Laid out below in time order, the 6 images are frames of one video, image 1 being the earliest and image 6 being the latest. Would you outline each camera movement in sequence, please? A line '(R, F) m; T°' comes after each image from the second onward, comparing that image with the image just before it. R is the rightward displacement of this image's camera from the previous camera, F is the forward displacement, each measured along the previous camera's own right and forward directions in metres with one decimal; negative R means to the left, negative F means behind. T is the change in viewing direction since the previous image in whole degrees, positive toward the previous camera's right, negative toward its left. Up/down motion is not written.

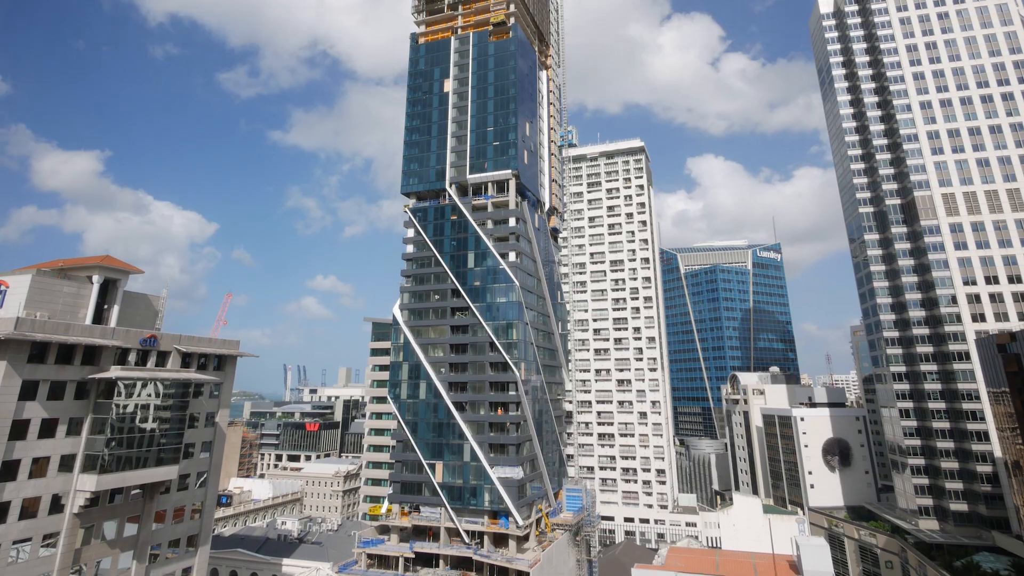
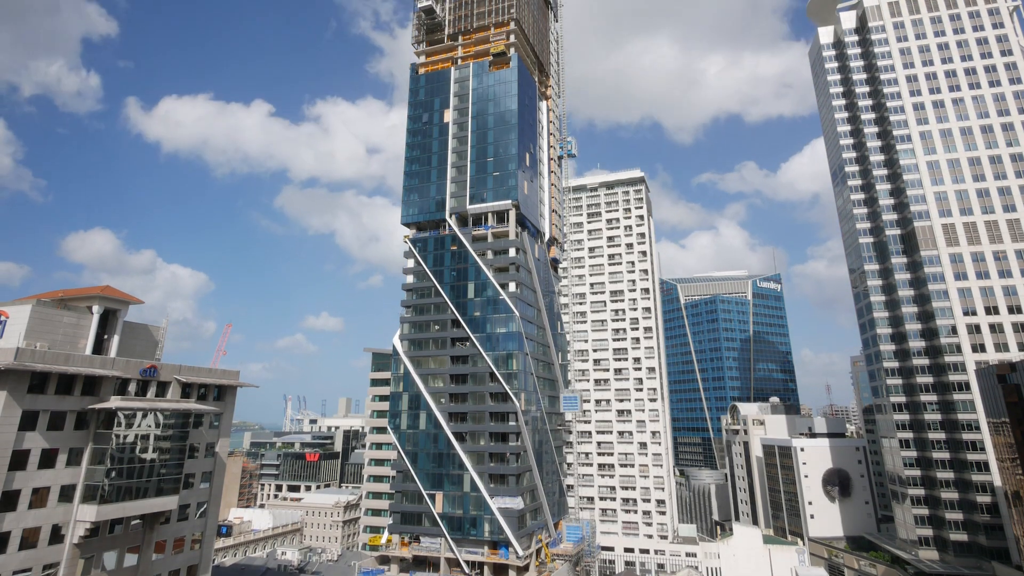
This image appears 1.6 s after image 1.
(0.0, -1.2) m; 0°
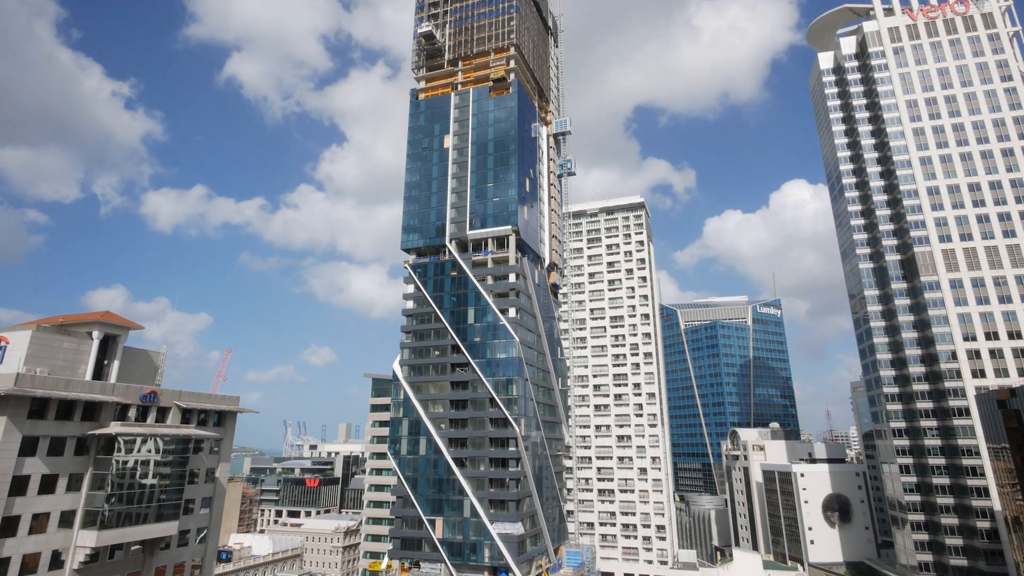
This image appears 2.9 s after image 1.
(0.0, -1.1) m; 0°
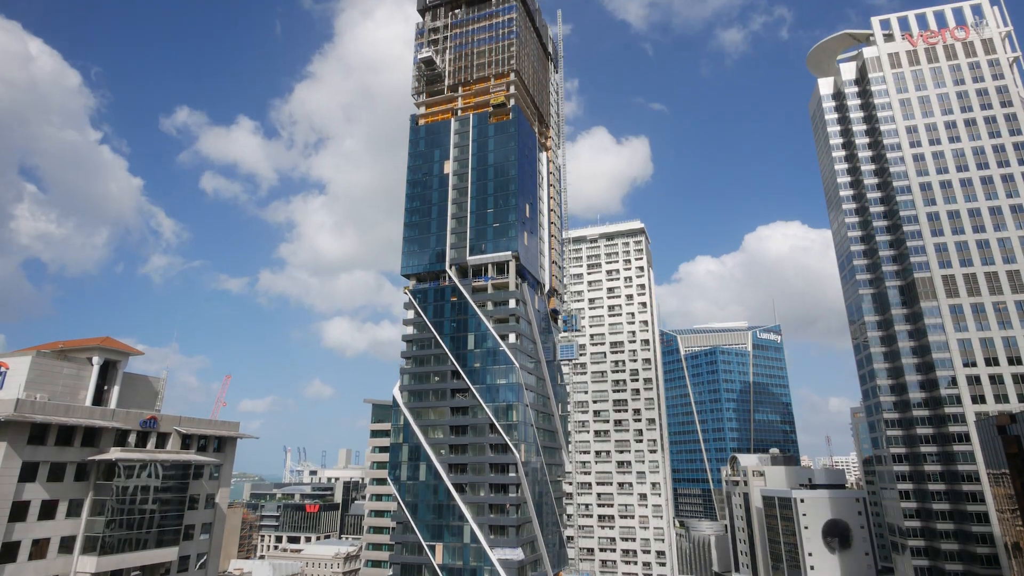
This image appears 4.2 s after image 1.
(0.0, -1.3) m; 0°
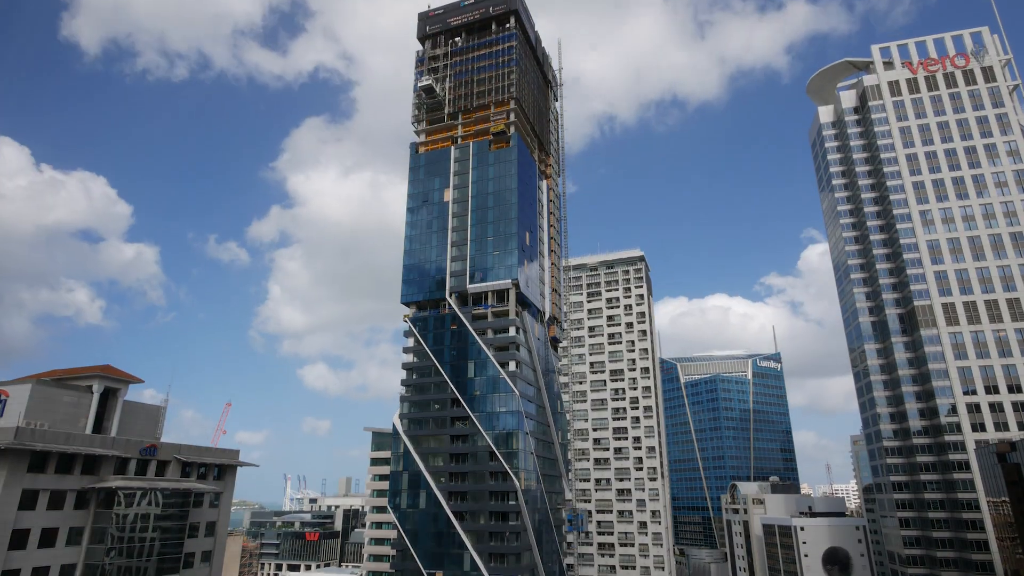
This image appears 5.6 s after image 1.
(0.0, -1.6) m; 0°
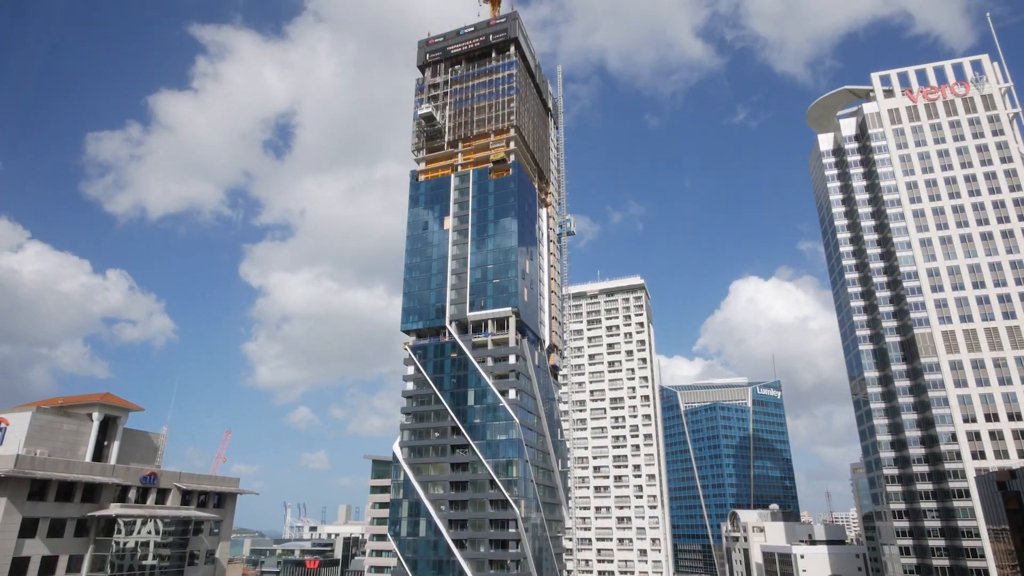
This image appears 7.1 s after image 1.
(0.0, -1.9) m; 0°
